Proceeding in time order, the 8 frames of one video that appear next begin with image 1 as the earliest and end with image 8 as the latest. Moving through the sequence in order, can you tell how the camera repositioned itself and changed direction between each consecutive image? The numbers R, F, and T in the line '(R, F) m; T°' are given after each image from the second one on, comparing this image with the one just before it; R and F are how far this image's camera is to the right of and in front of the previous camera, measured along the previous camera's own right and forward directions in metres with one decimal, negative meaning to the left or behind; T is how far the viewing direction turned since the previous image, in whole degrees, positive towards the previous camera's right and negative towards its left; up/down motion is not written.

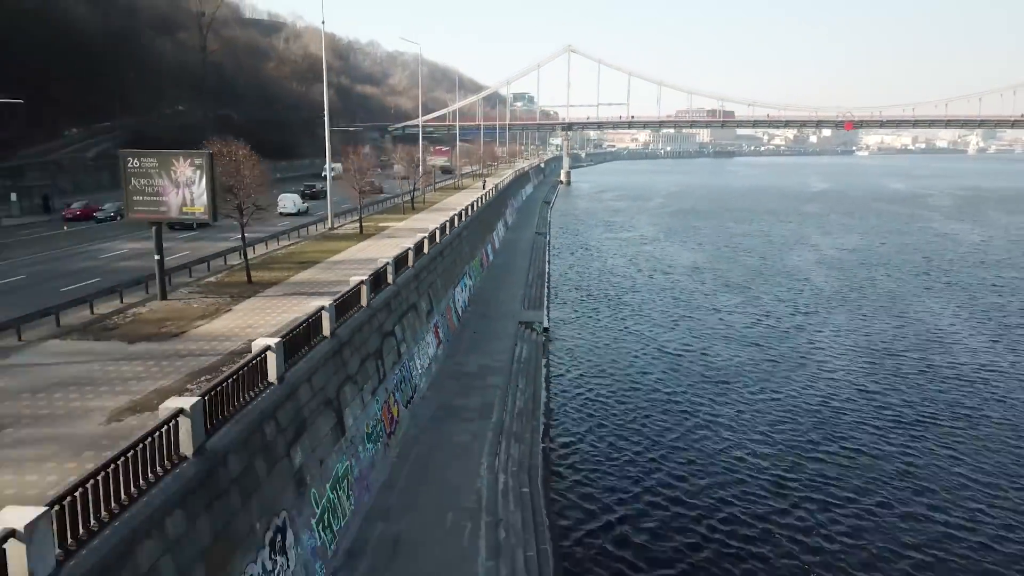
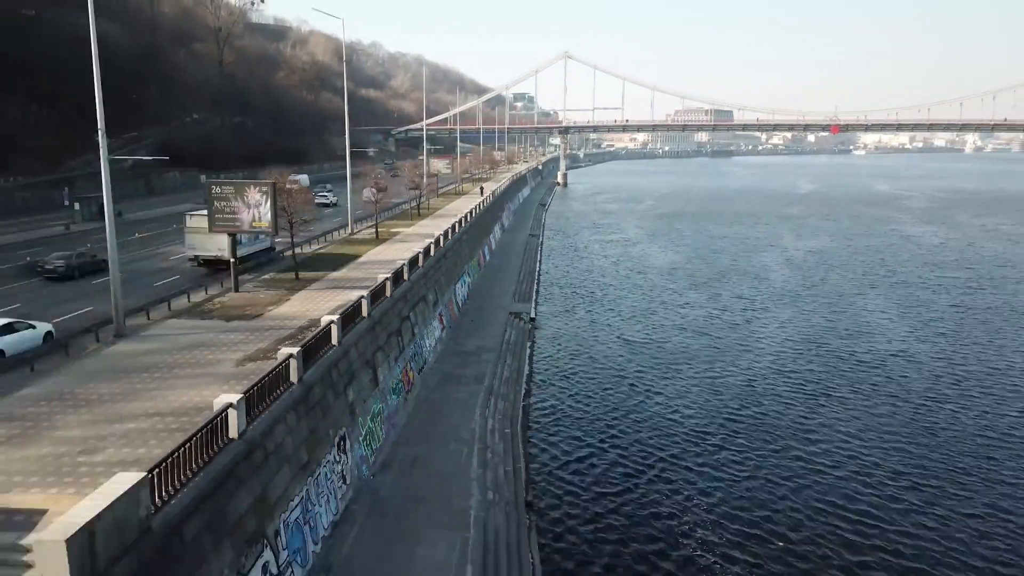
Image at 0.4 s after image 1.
(+0.2, -2.8) m; 0°
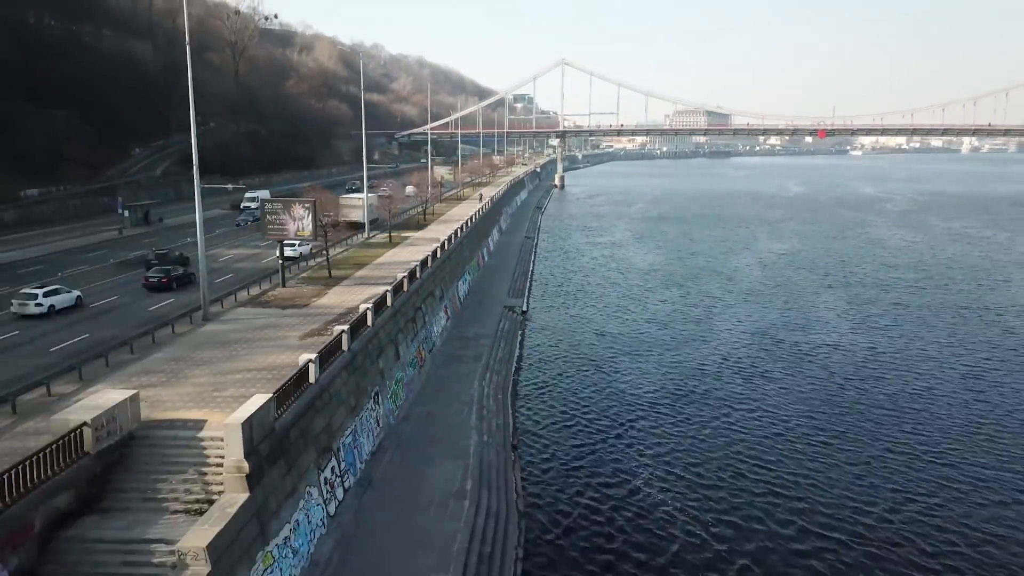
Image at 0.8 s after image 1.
(+0.2, -2.9) m; 0°
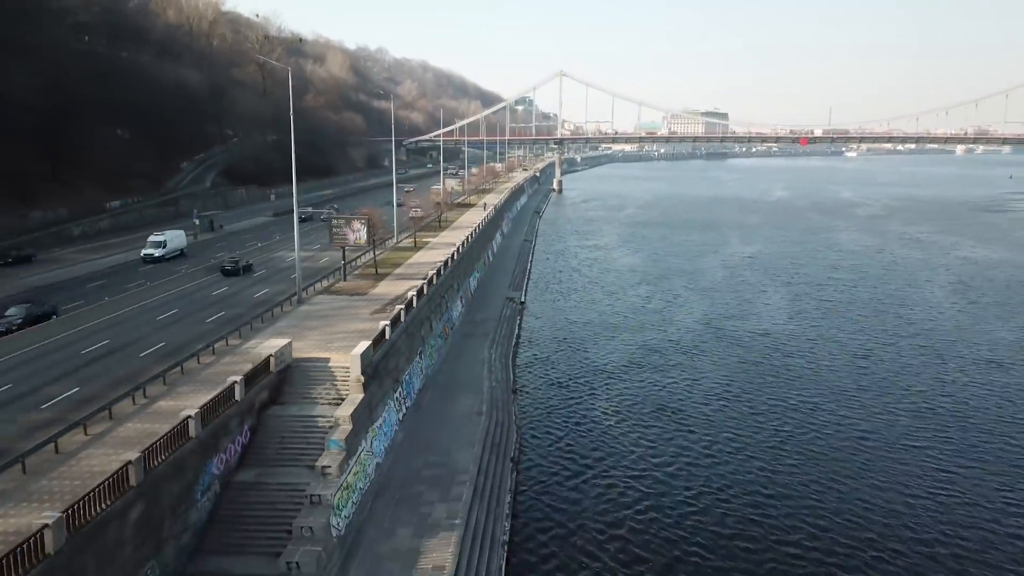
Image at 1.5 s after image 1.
(0.0, -5.1) m; 0°
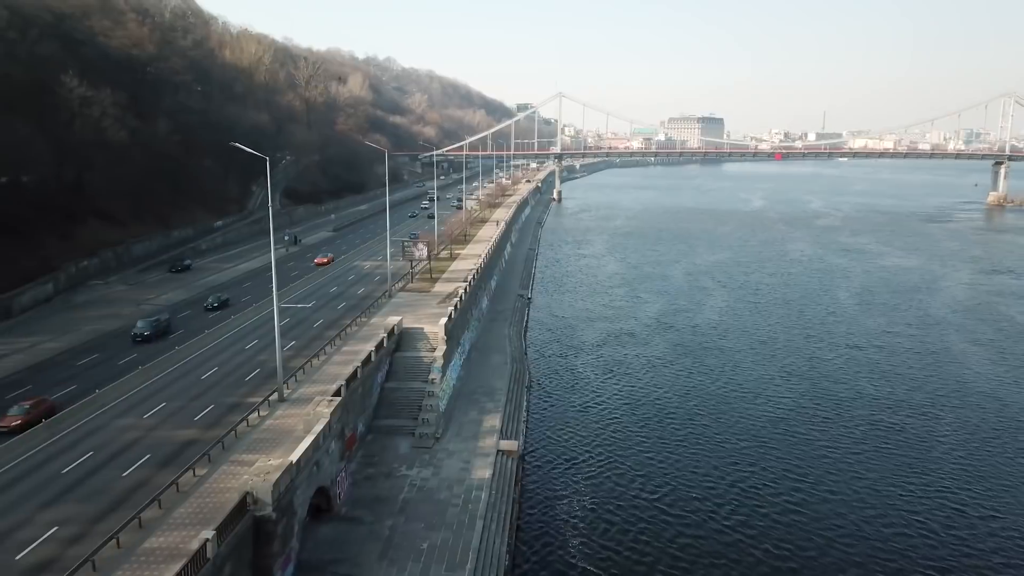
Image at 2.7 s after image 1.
(-0.5, -9.6) m; 0°
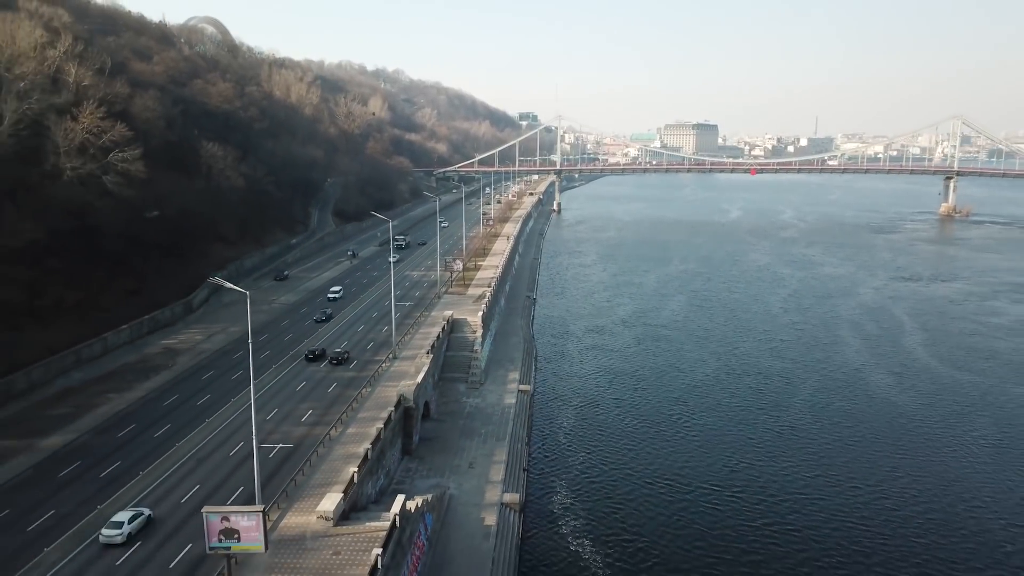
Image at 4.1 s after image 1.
(-0.6, -11.8) m; 0°
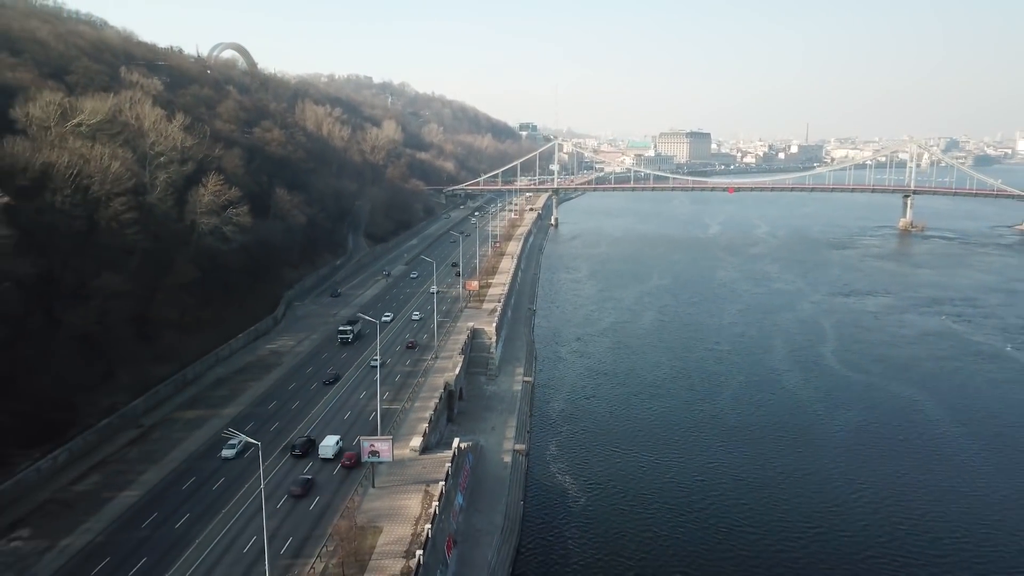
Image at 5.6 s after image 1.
(-0.5, -11.7) m; 0°
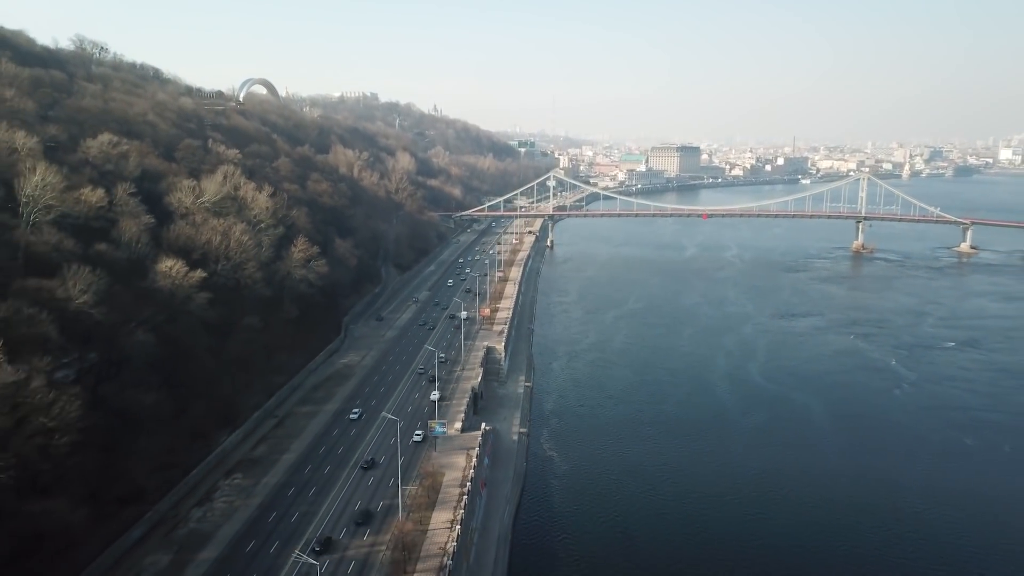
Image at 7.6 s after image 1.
(-0.6, -16.4) m; 0°
